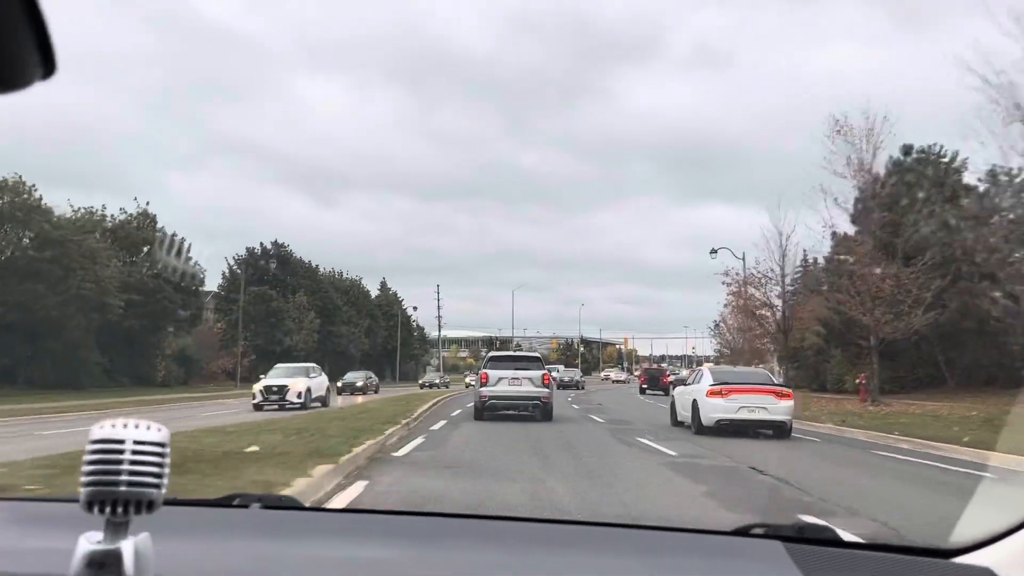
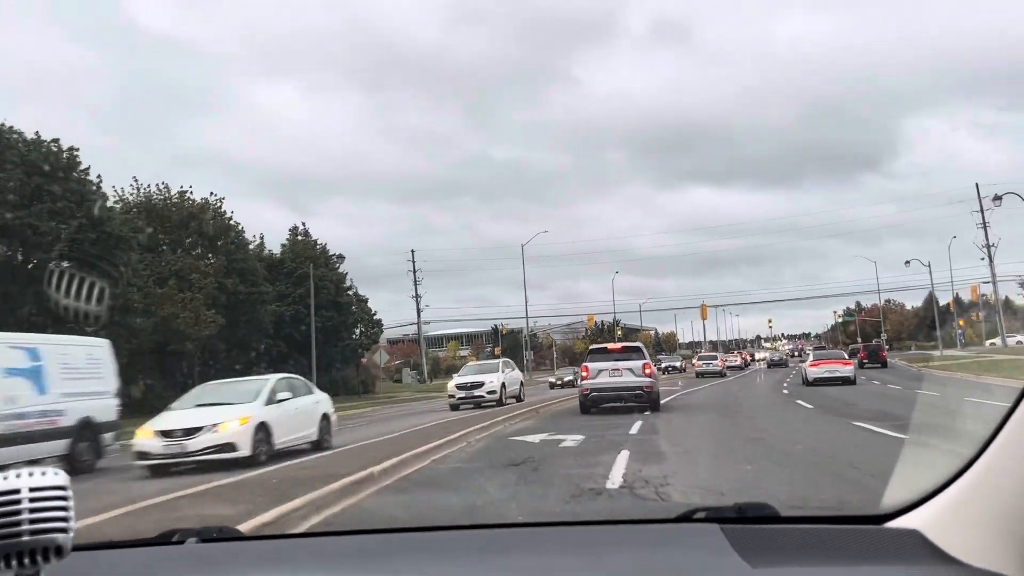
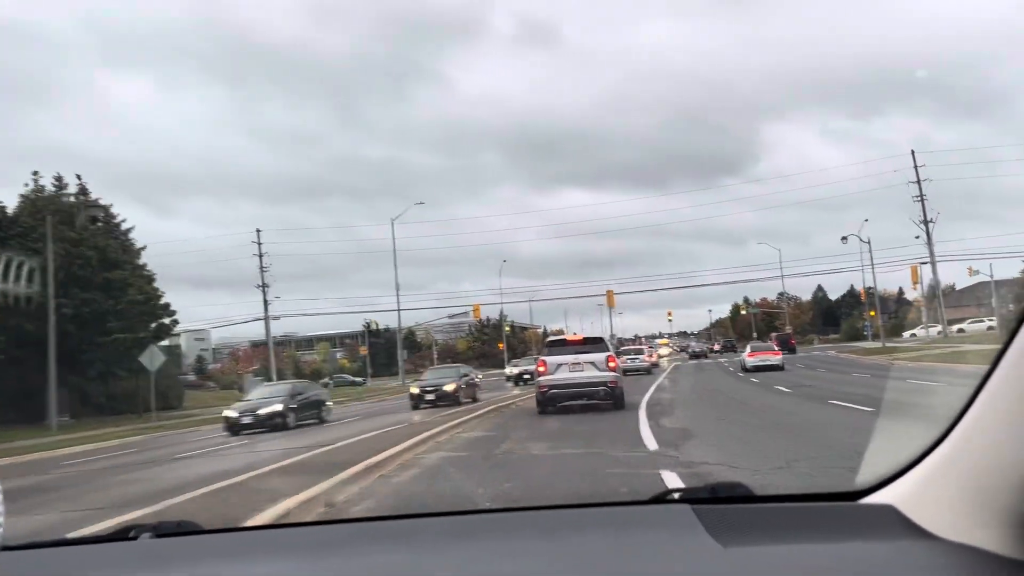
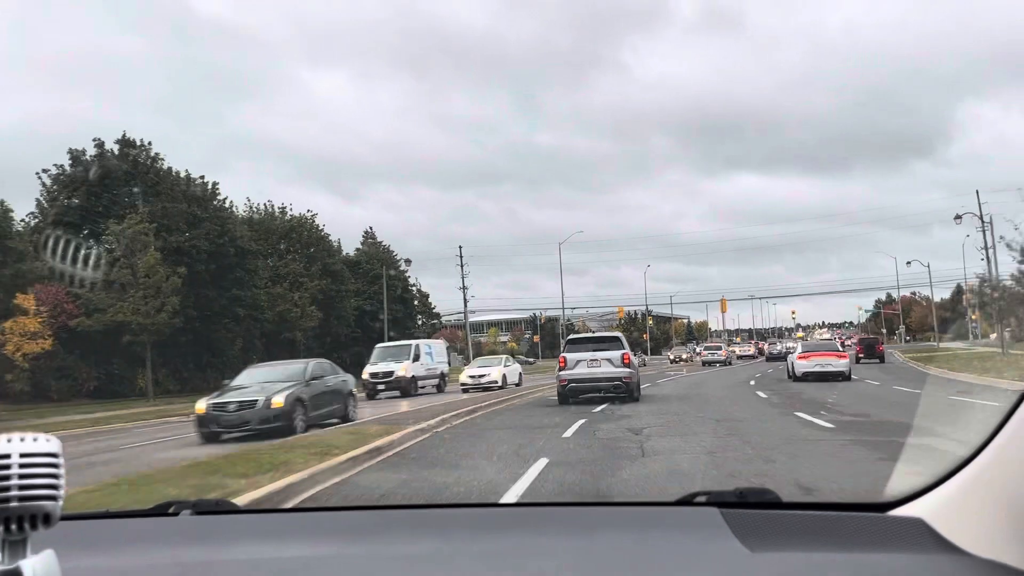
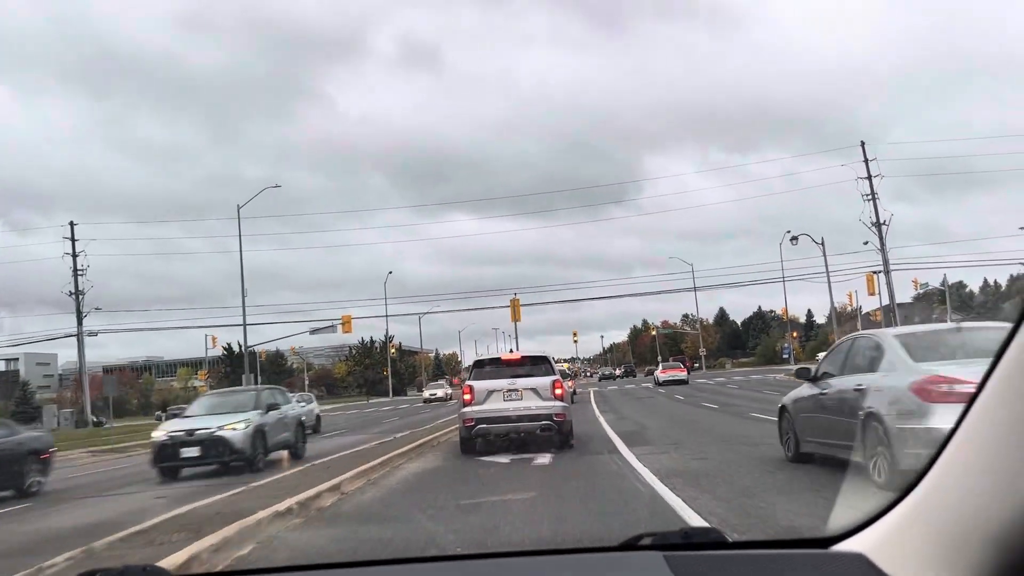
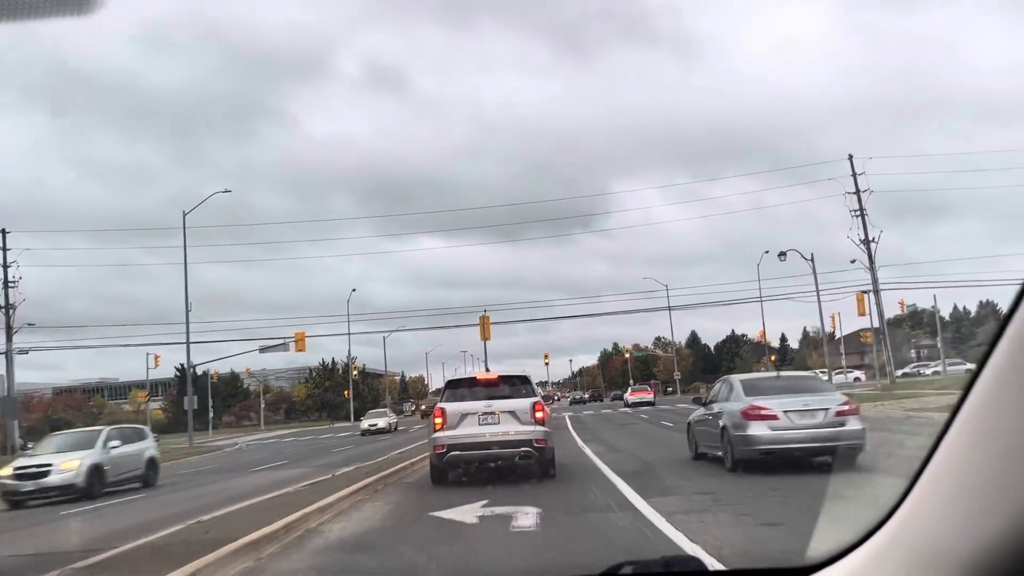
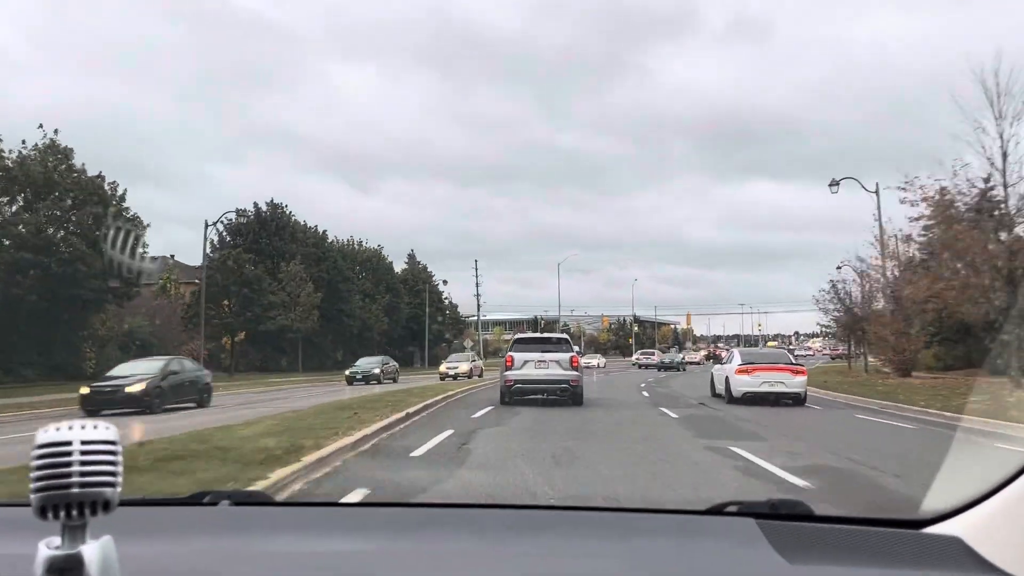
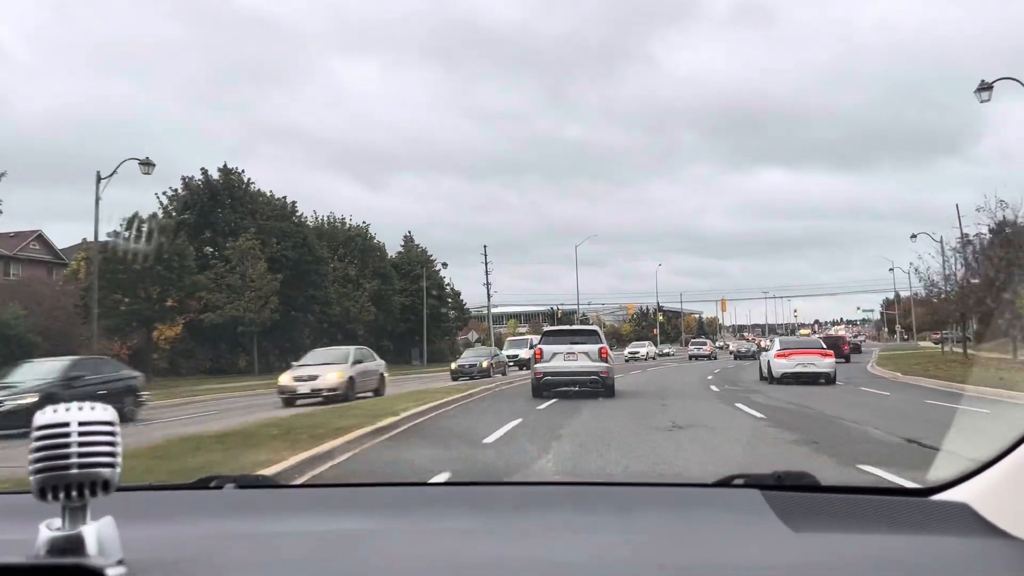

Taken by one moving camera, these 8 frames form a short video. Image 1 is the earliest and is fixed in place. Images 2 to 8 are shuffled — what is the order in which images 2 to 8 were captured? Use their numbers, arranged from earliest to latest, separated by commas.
7, 8, 4, 2, 3, 5, 6
